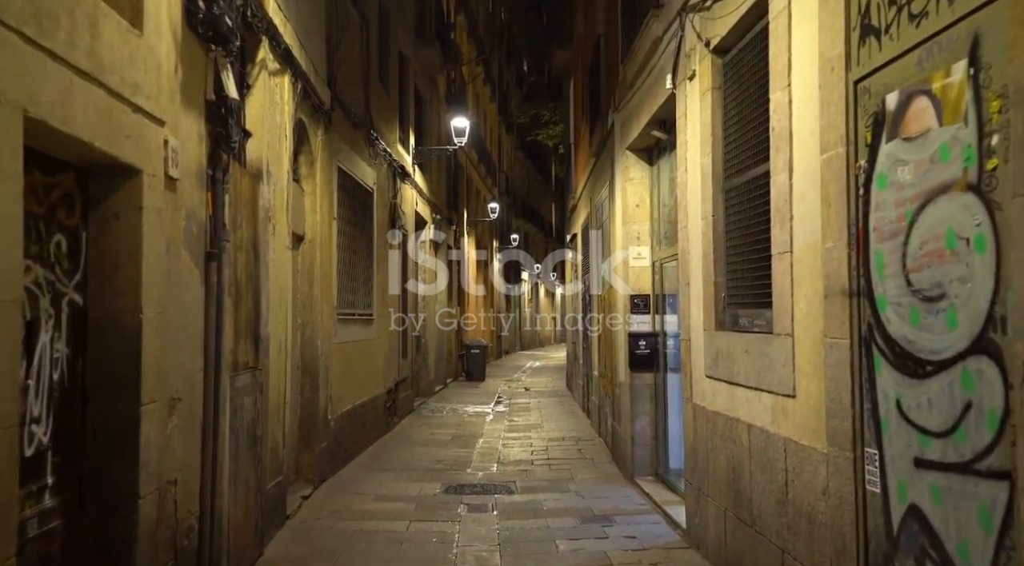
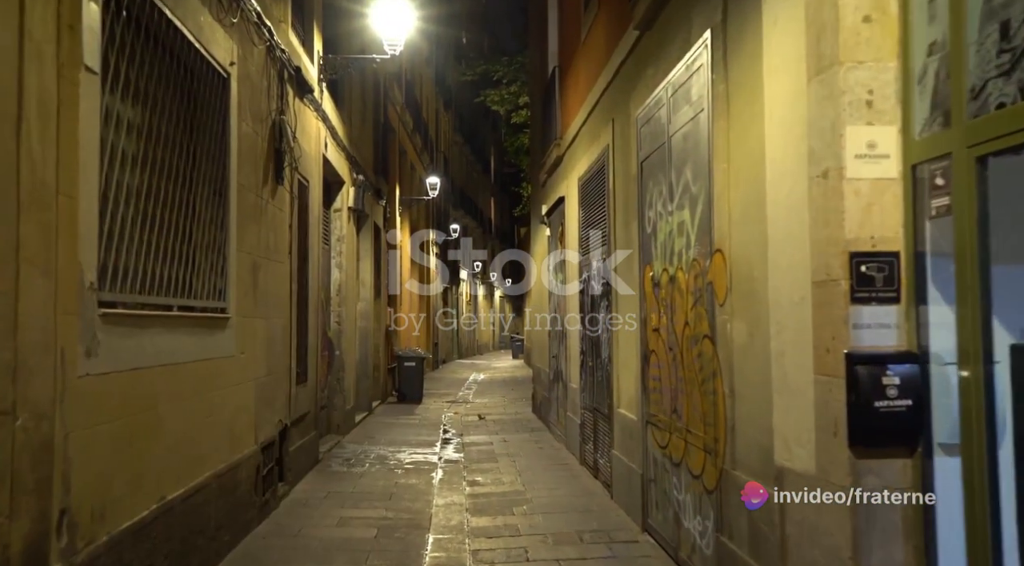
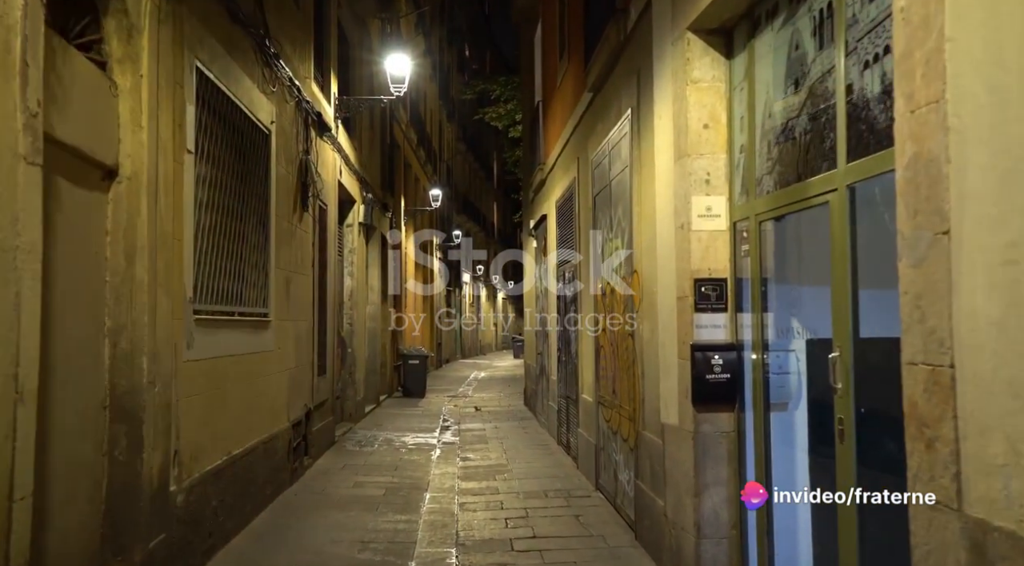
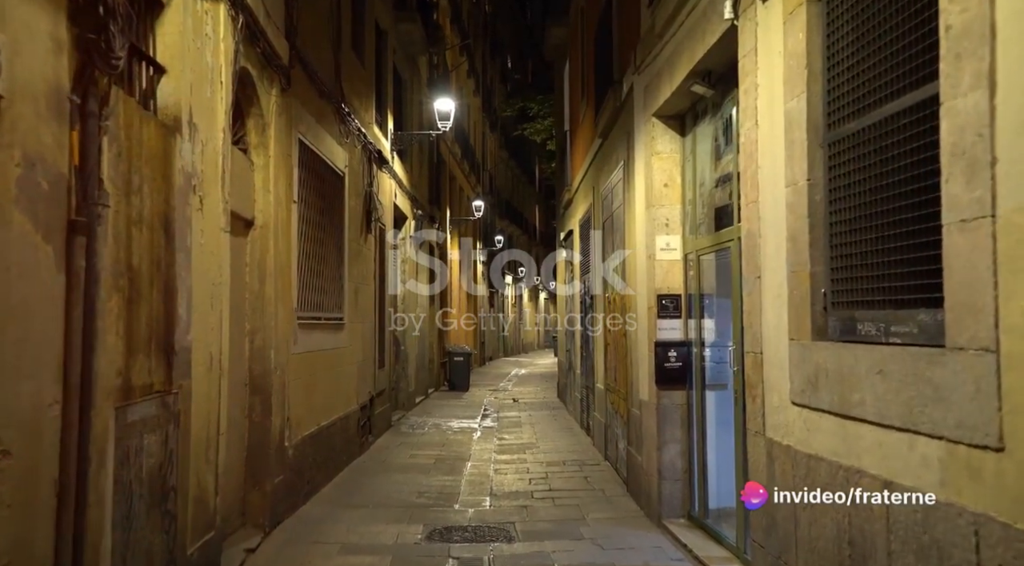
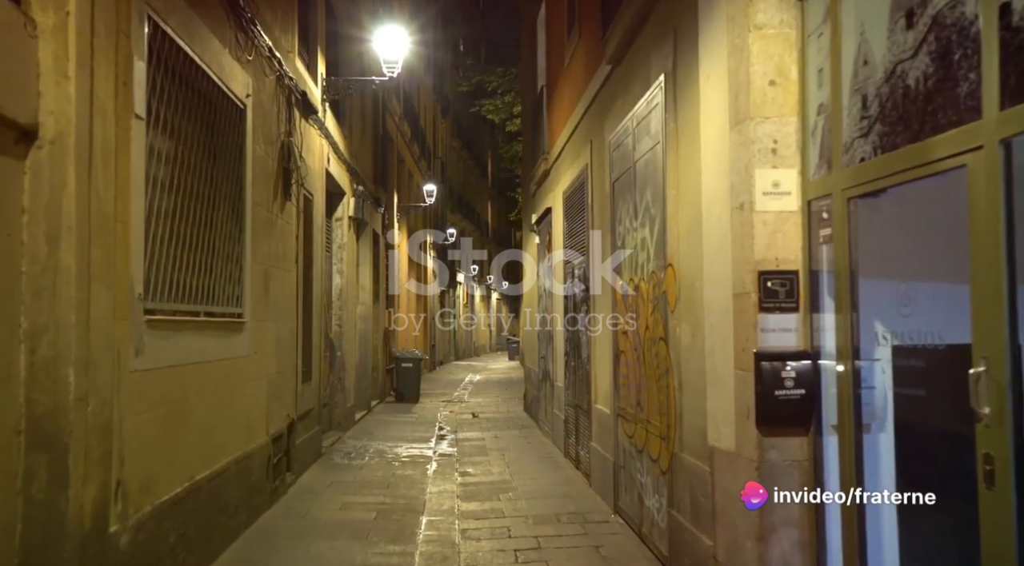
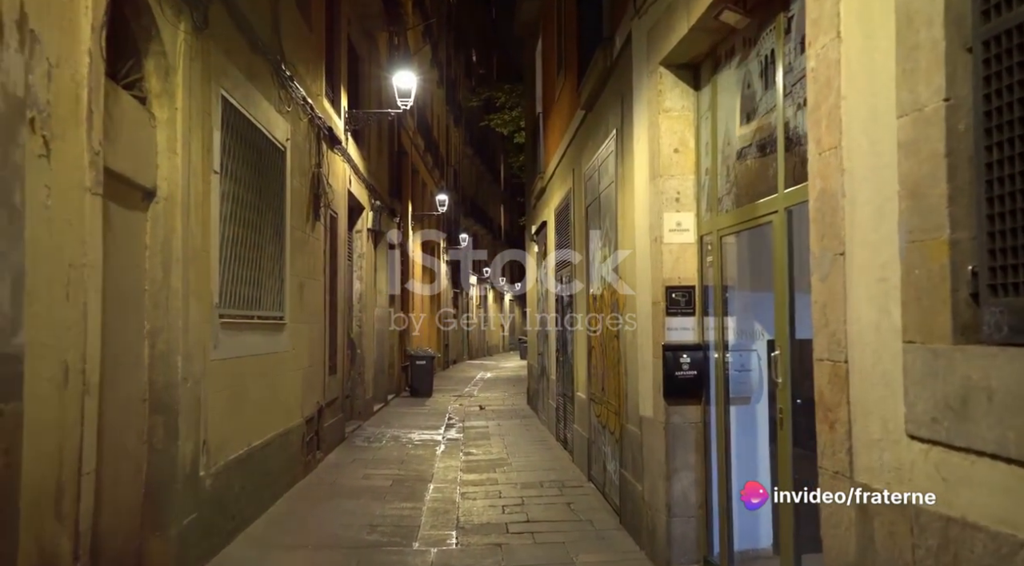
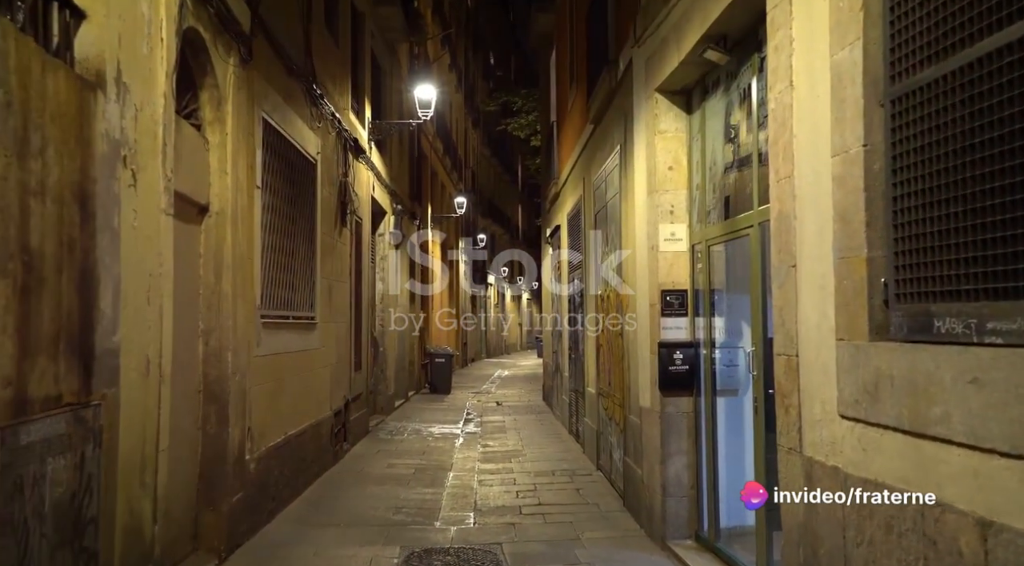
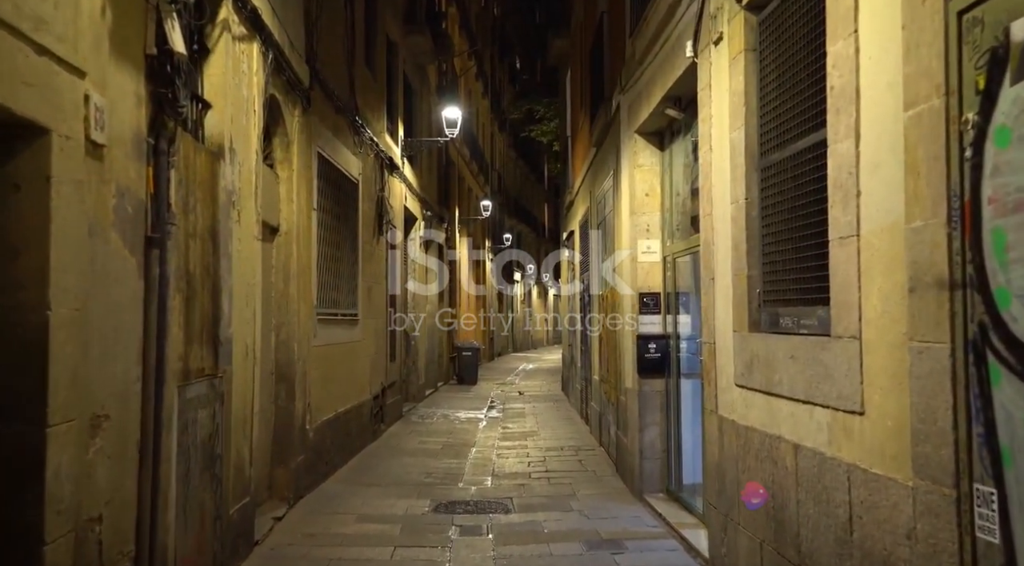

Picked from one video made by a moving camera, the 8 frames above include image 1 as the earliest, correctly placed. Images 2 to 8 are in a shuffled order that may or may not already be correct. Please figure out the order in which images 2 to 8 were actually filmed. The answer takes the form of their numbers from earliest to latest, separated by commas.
8, 4, 7, 6, 3, 5, 2
